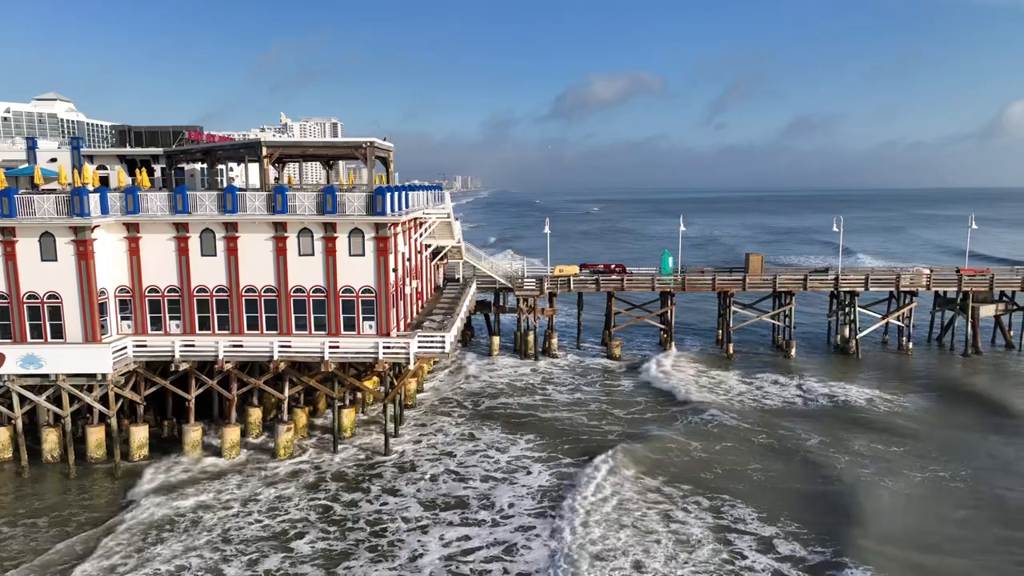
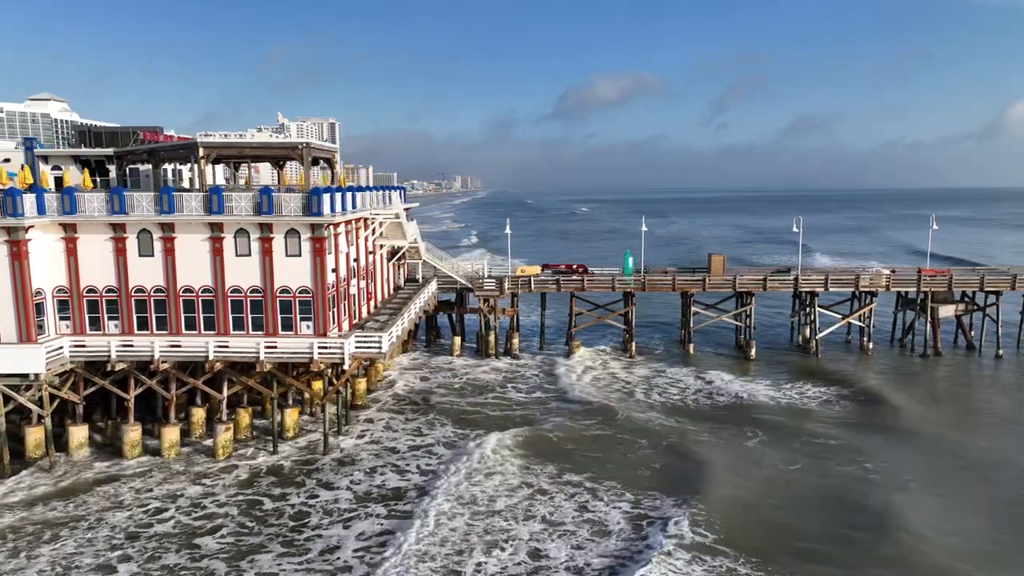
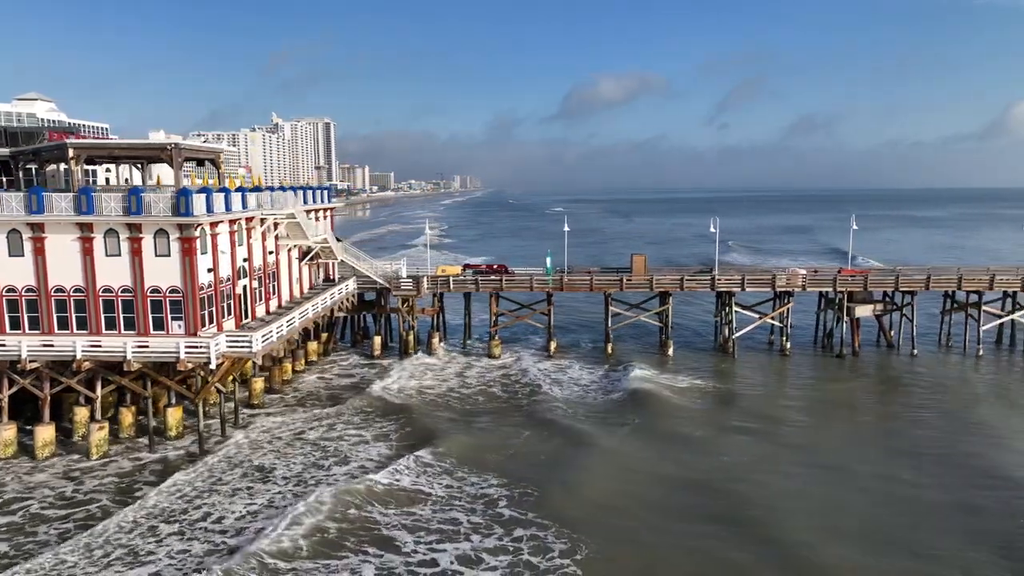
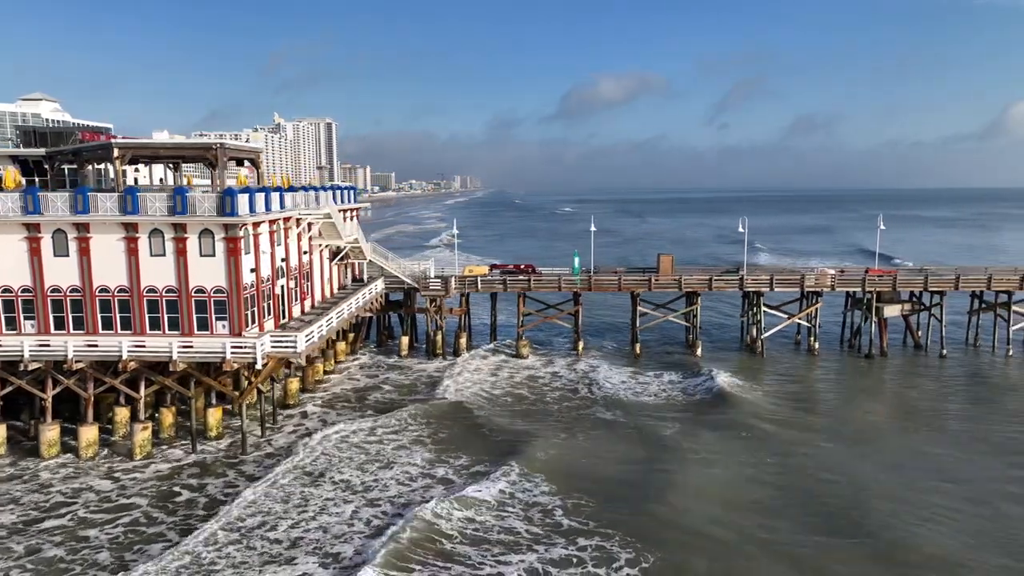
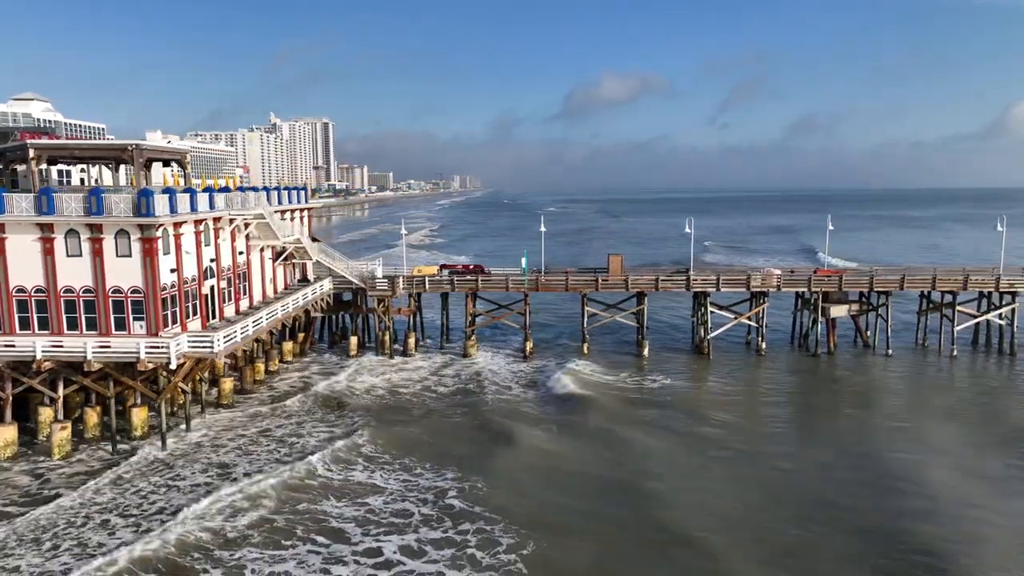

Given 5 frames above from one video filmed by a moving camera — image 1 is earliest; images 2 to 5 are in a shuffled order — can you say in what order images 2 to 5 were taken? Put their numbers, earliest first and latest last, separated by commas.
2, 4, 3, 5
